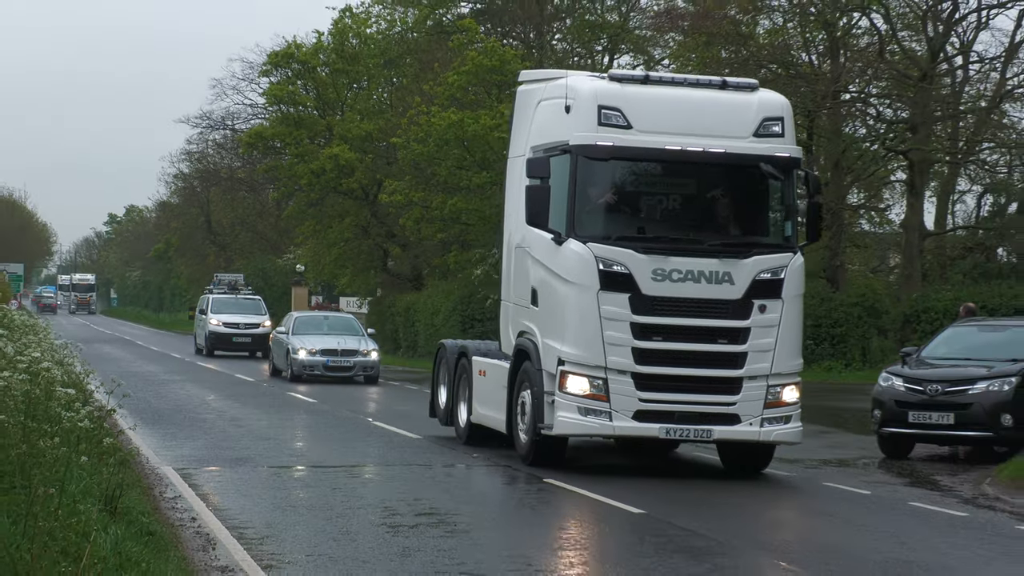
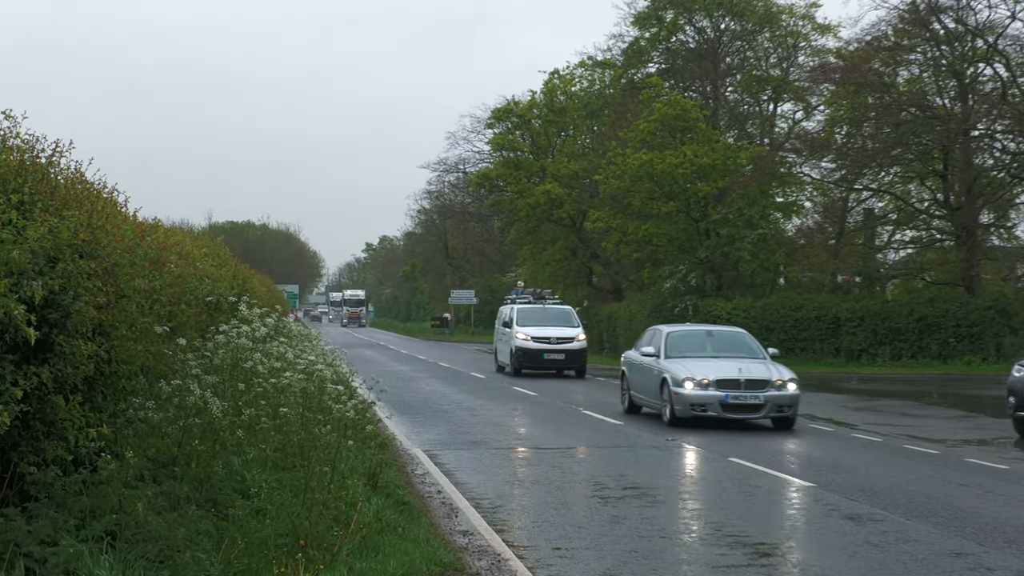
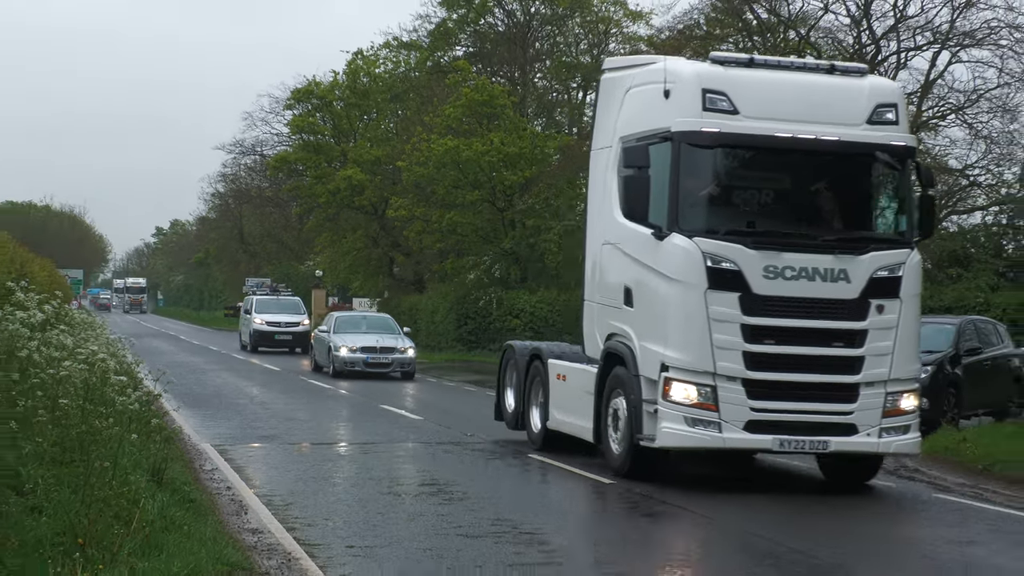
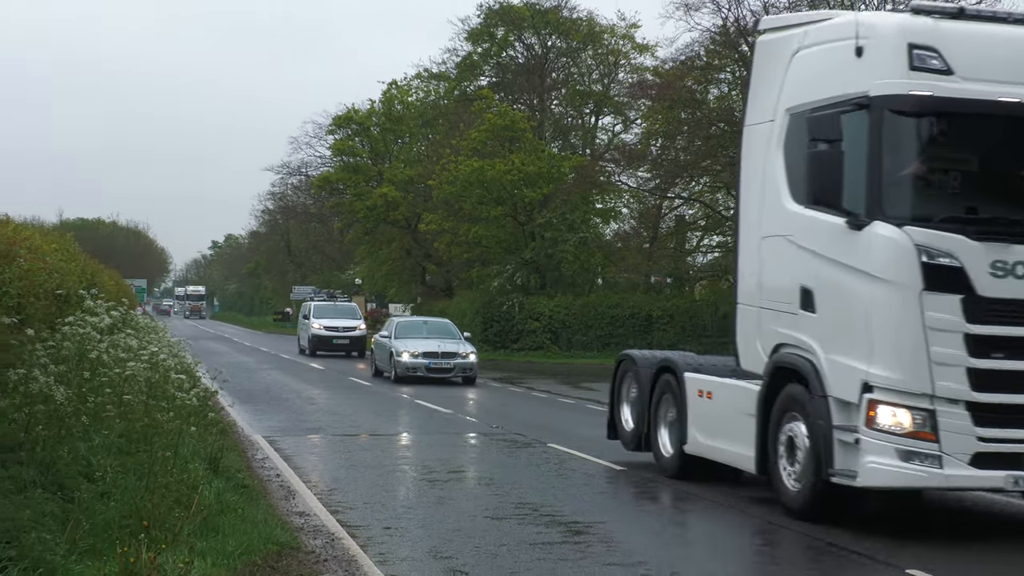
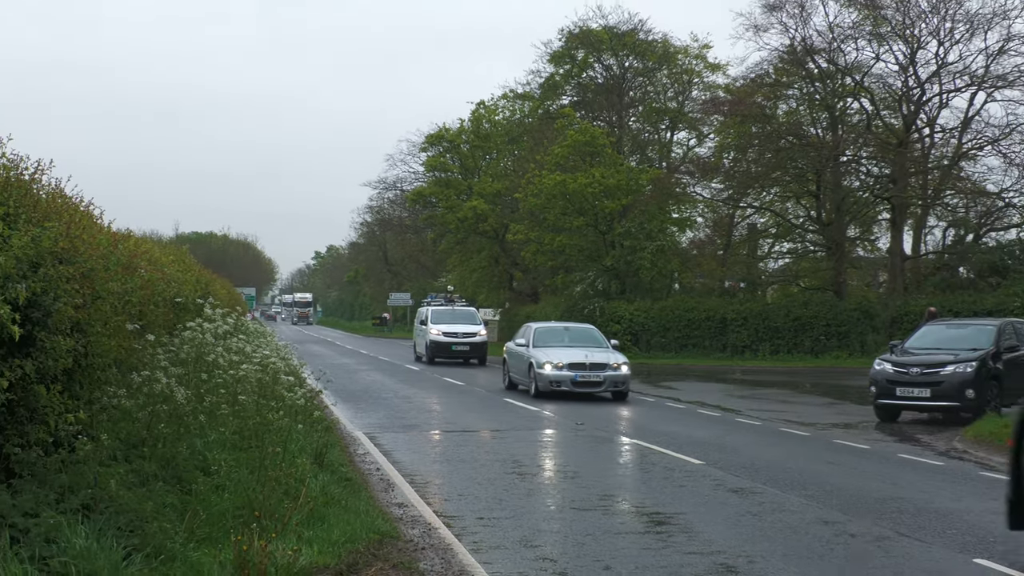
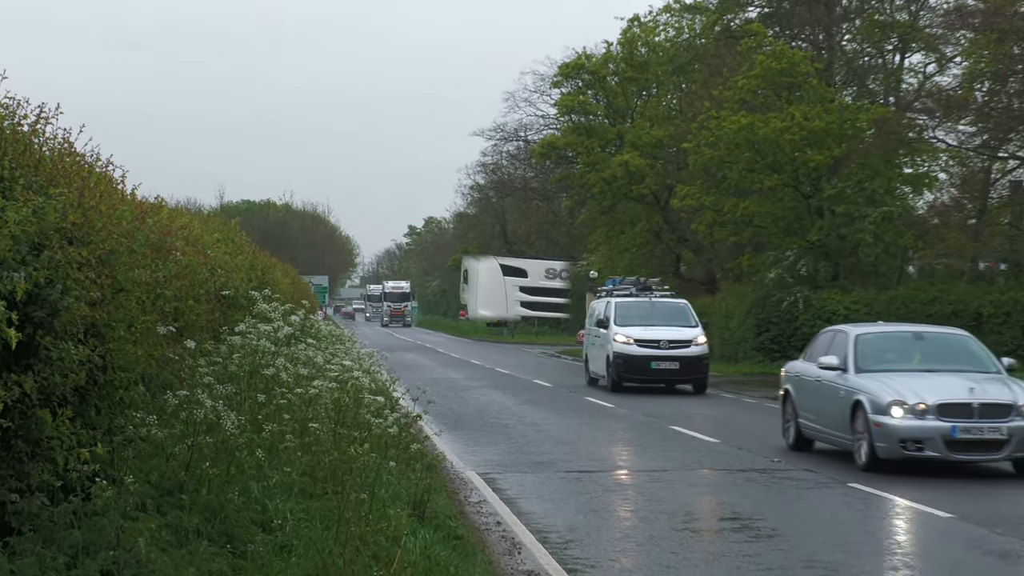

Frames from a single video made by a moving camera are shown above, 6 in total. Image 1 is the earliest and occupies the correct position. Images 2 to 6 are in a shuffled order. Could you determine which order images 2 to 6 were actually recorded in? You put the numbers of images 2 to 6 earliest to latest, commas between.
3, 4, 5, 2, 6
